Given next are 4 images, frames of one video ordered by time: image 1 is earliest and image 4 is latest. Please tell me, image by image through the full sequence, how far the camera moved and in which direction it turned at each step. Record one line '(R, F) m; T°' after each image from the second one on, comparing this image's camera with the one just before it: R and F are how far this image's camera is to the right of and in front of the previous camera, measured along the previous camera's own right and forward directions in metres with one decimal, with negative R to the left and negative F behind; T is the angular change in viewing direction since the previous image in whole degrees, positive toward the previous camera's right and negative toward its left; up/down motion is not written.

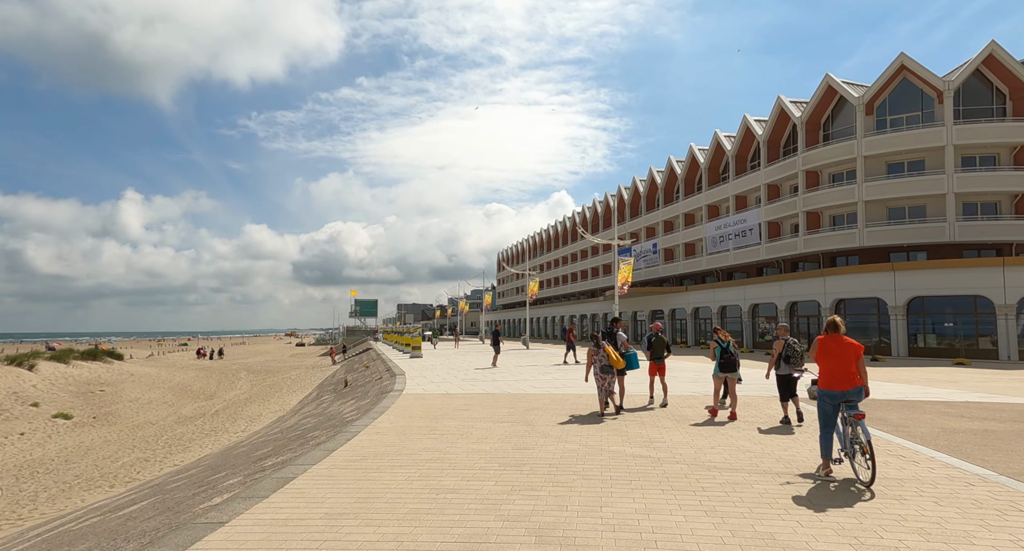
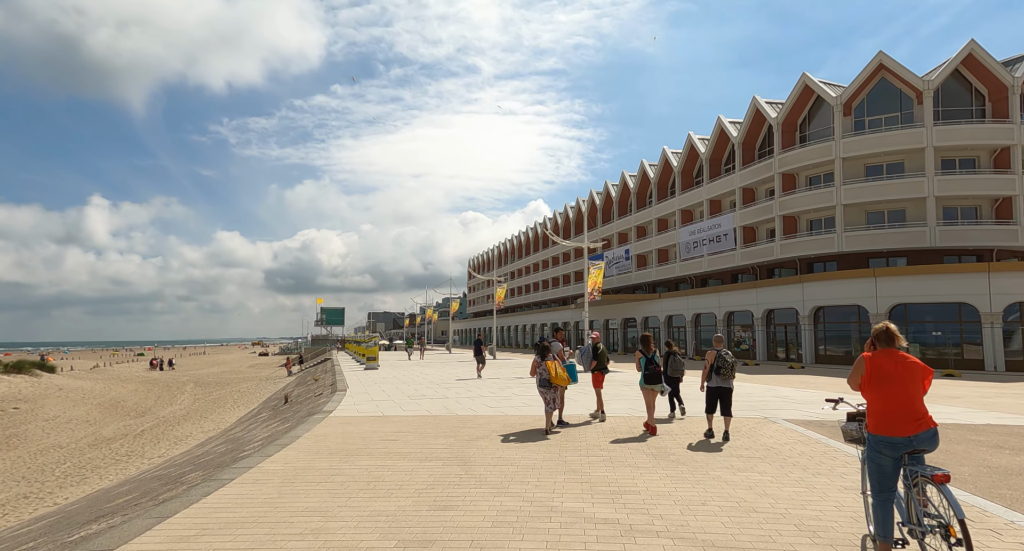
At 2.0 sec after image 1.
(+0.6, +2.3) m; +2°
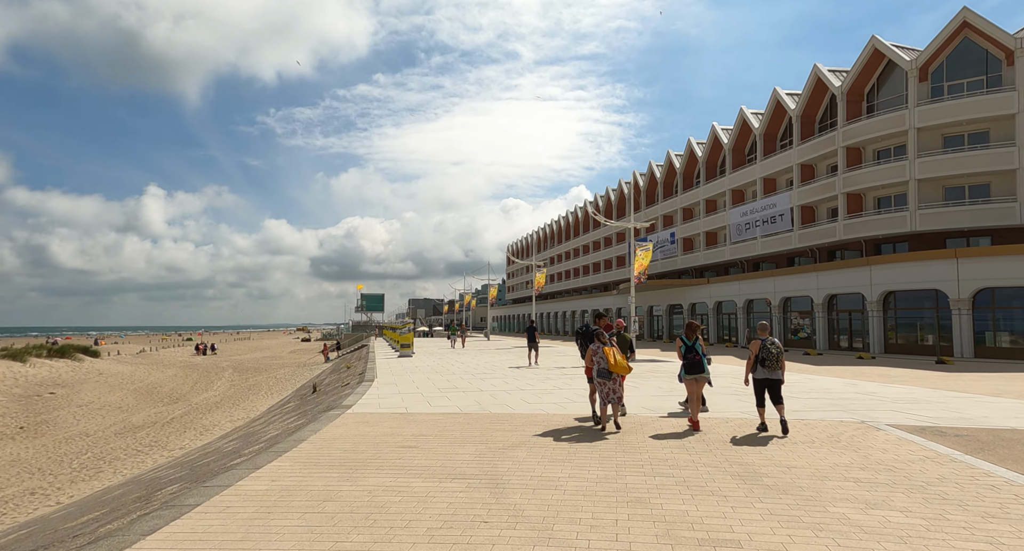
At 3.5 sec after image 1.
(-0.1, +1.9) m; -4°
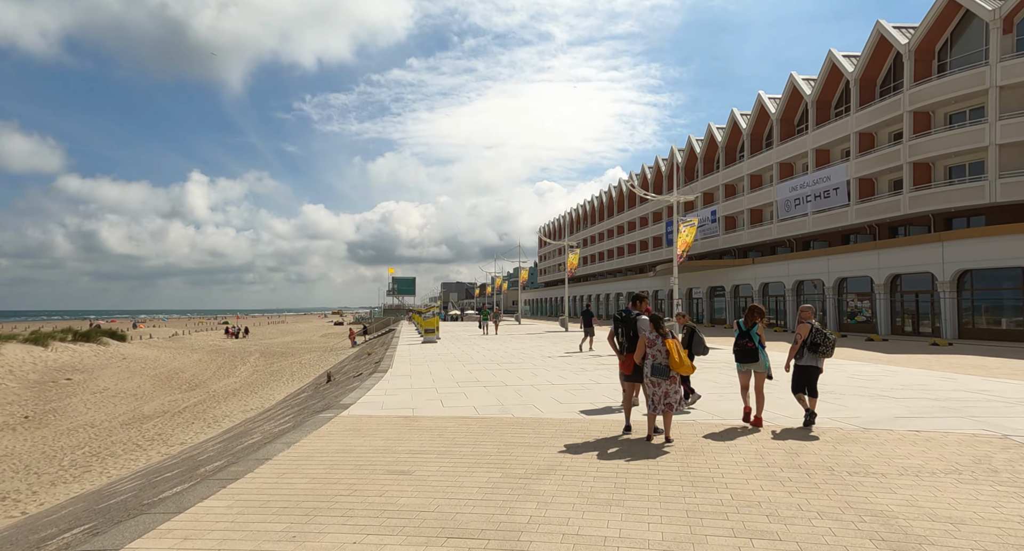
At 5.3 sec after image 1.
(+0.1, +2.2) m; -3°
